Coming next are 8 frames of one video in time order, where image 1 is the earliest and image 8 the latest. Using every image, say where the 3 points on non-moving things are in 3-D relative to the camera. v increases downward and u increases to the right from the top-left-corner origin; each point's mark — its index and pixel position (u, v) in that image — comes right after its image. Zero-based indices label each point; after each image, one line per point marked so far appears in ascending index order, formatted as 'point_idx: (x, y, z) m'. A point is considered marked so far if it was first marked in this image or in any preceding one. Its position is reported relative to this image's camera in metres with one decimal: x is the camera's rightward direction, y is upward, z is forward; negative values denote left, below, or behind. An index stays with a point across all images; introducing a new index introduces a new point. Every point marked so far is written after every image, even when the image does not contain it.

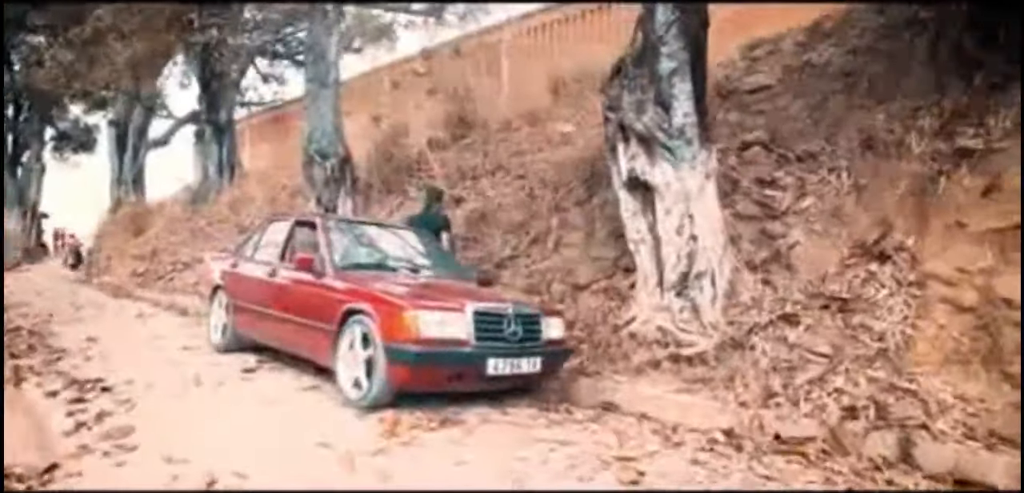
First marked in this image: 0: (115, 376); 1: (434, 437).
0: (-1.7, -0.6, +4.6) m
1: (-0.2, -0.6, +3.4) m
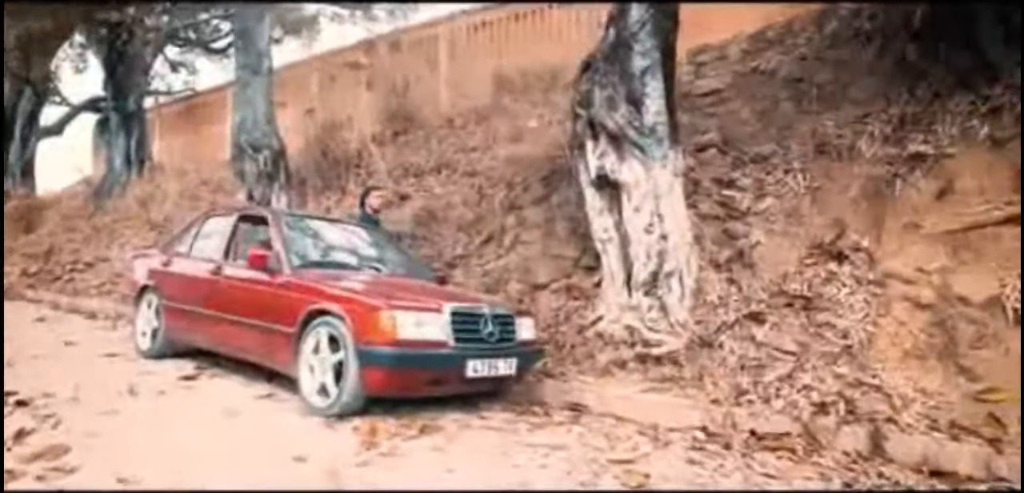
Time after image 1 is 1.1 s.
0: (-1.9, -0.6, +4.4) m
1: (-0.3, -0.6, +3.4) m
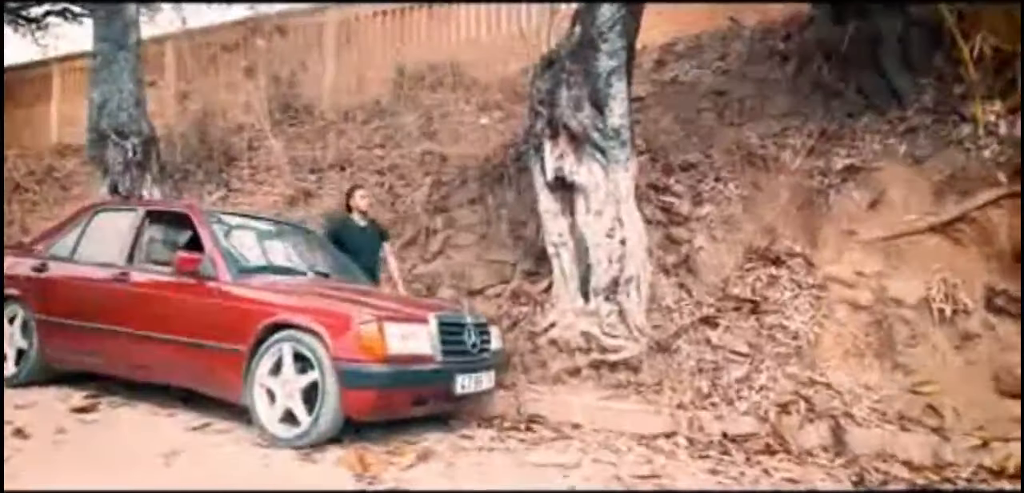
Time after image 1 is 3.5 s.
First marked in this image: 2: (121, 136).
0: (-2.2, -0.6, +3.7) m
1: (-0.3, -0.7, +3.2) m
2: (-1.5, +0.4, +4.1) m
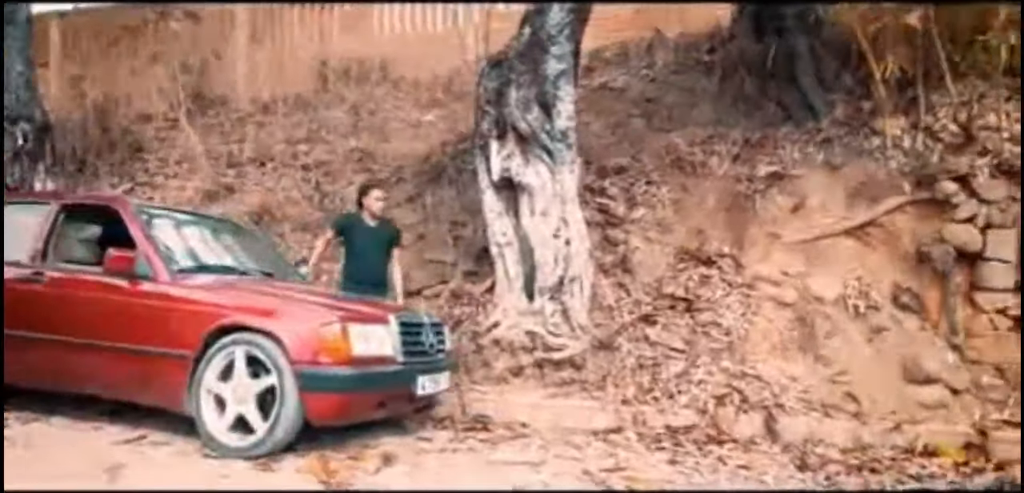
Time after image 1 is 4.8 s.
0: (-2.3, -0.6, +3.3) m
1: (-0.4, -0.7, +3.2) m
2: (-1.7, +0.4, +3.8) m
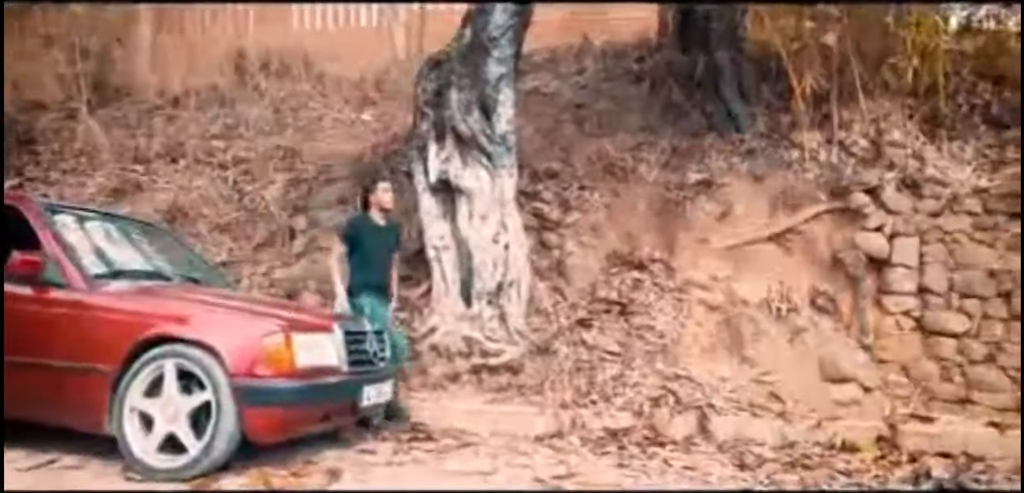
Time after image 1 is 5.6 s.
0: (-2.4, -0.6, +2.8) m
1: (-0.5, -0.7, +3.1) m
2: (-1.9, +0.4, +3.5) m
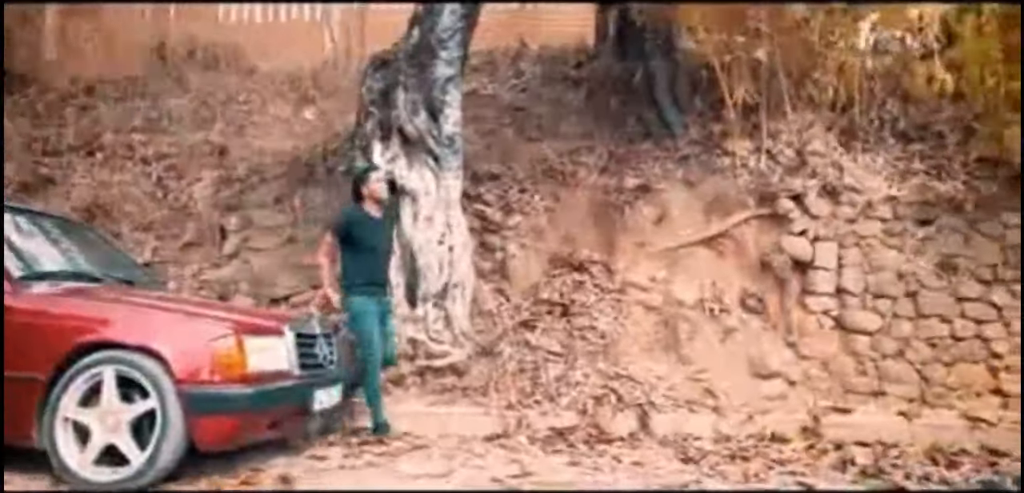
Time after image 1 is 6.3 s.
0: (-2.4, -0.6, +2.4) m
1: (-0.5, -0.7, +3.0) m
2: (-2.0, +0.4, +3.2) m
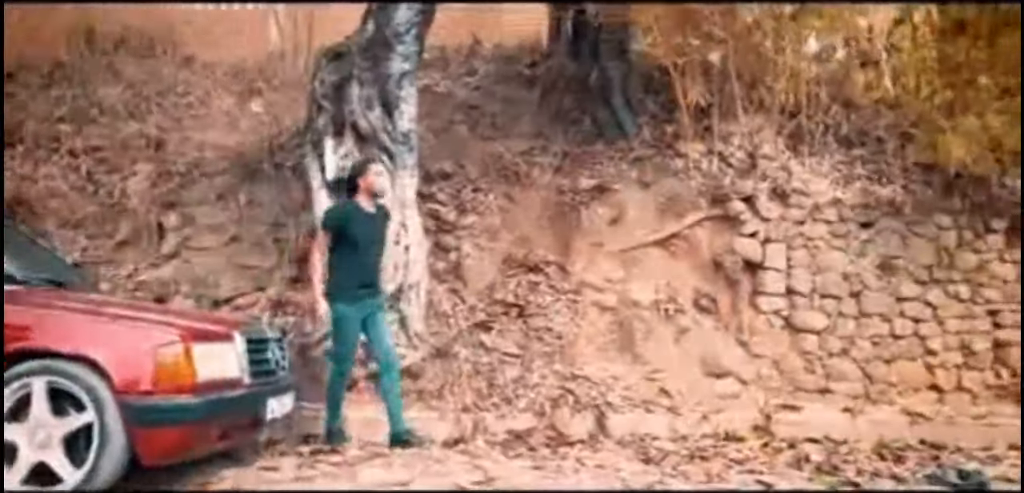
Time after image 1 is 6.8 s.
0: (-2.3, -0.6, +2.1) m
1: (-0.6, -0.7, +2.9) m
2: (-2.0, +0.4, +2.8) m
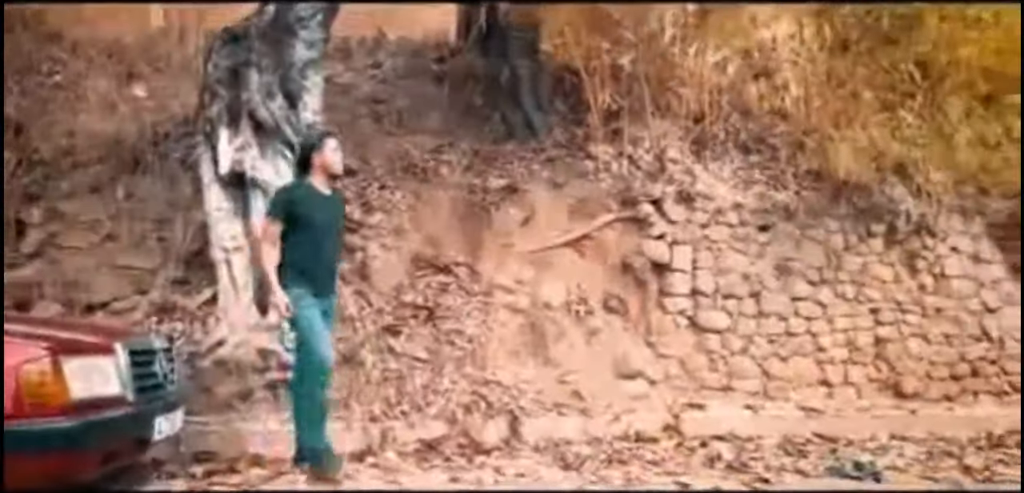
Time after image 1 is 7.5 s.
0: (-2.3, -0.6, +1.5) m
1: (-0.7, -0.7, +2.6) m
2: (-2.1, +0.4, +2.3) m
